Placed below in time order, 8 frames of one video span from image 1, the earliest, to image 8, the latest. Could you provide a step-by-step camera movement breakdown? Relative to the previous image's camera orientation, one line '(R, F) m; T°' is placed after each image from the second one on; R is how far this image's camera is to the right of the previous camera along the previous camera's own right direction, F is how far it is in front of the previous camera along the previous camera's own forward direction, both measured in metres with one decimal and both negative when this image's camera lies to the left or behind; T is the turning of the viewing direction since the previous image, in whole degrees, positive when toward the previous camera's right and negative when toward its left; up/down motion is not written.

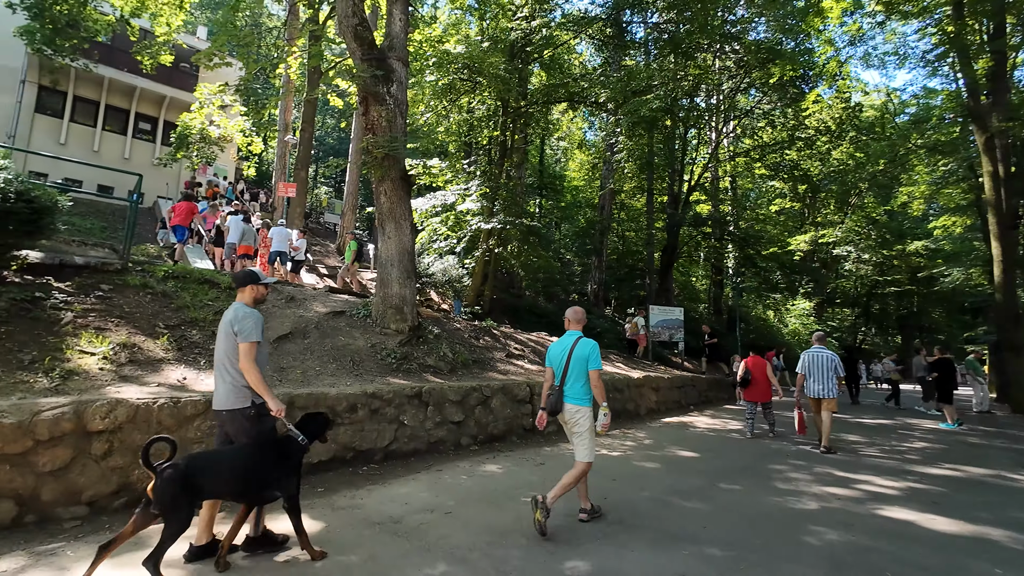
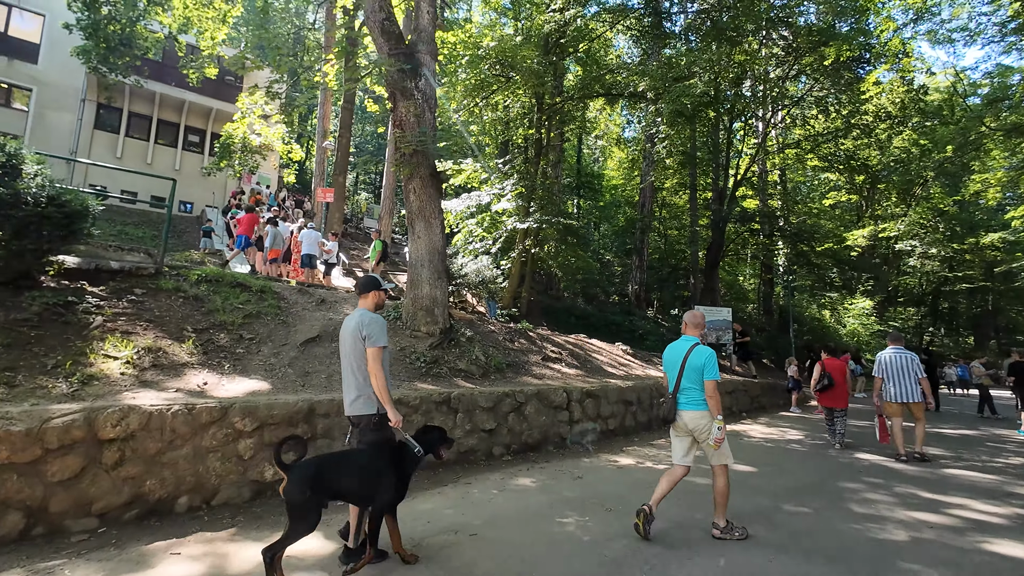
(+0.1, +0.4) m; -5°
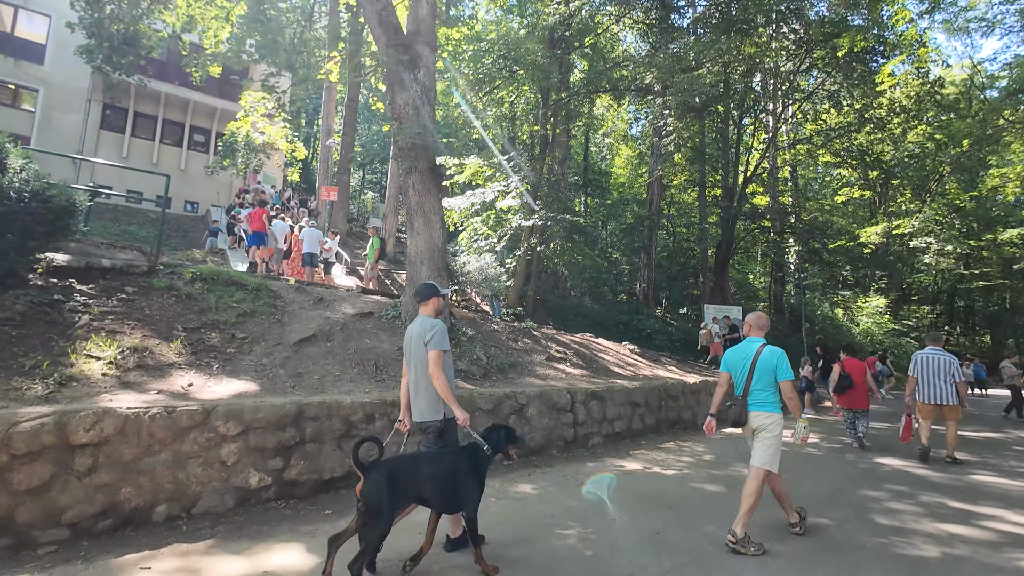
(+0.1, +0.2) m; -1°
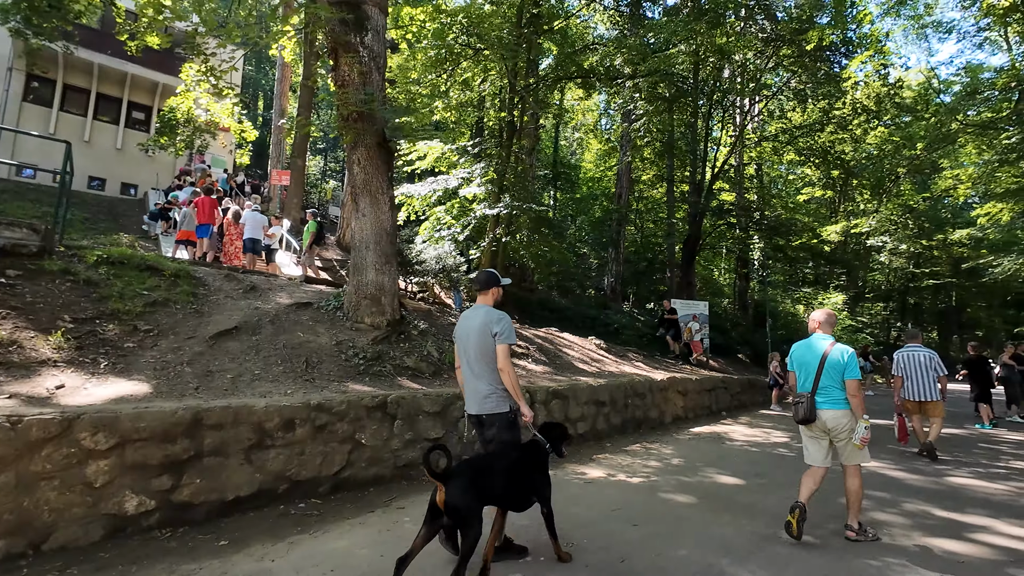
(+0.2, +0.6) m; +4°
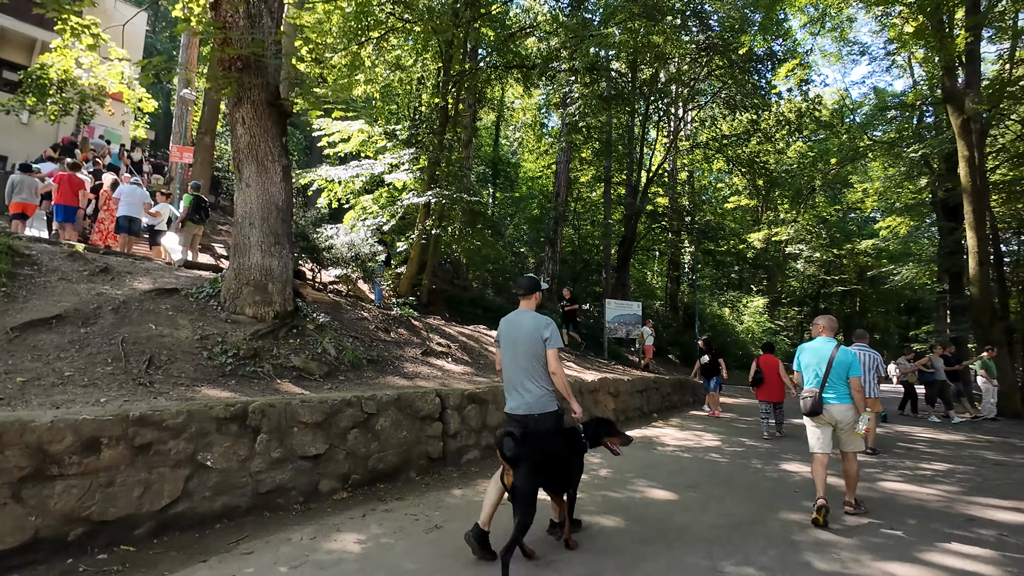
(+0.3, +0.7) m; +7°
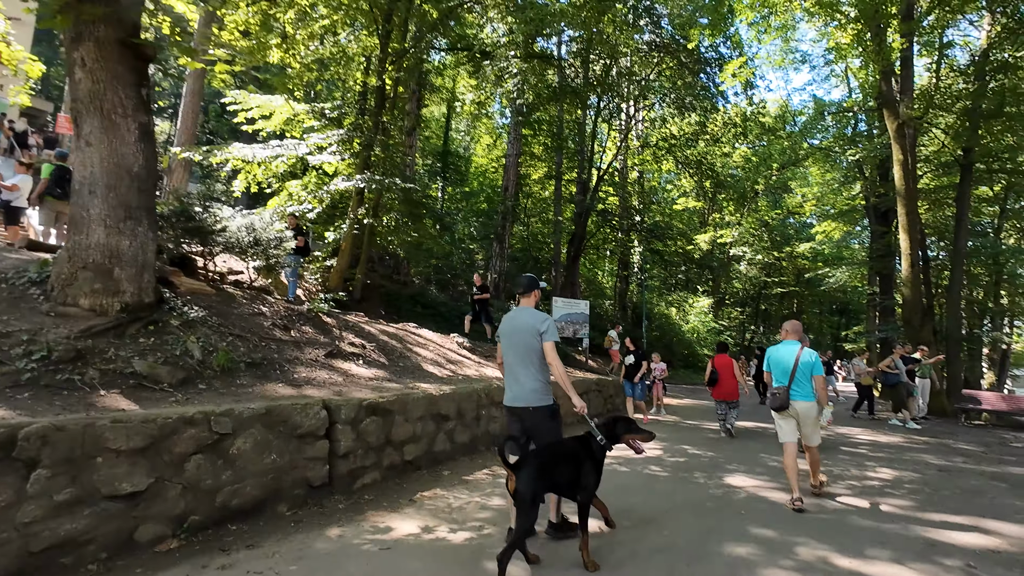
(+0.4, +0.8) m; +5°
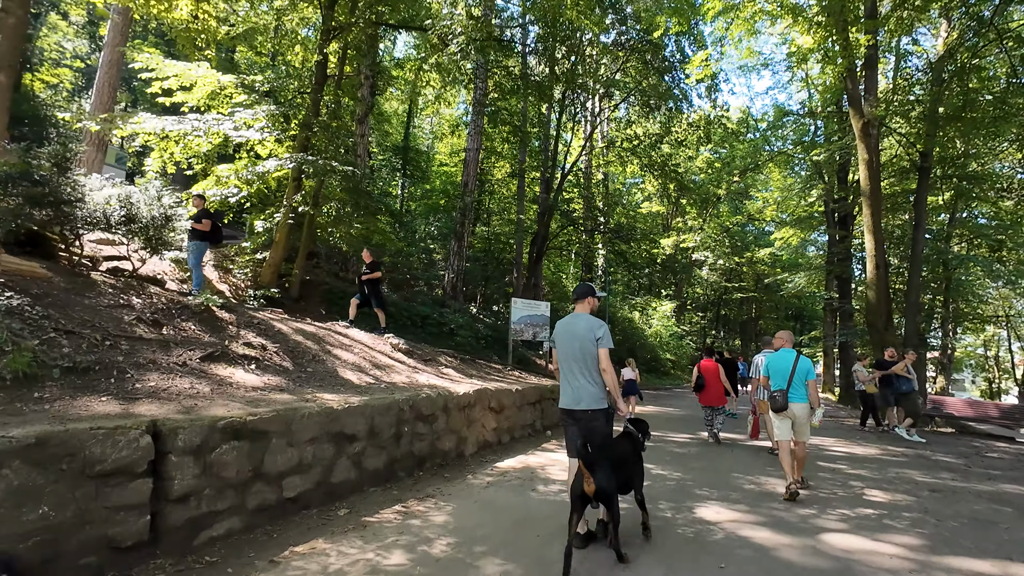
(+0.3, +1.0) m; +4°
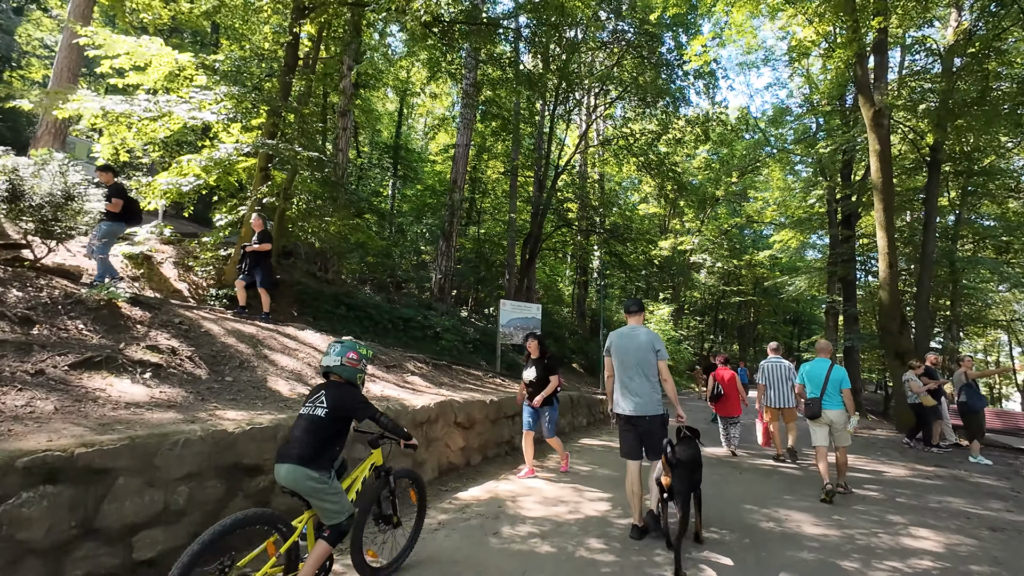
(+0.3, +0.9) m; 0°
